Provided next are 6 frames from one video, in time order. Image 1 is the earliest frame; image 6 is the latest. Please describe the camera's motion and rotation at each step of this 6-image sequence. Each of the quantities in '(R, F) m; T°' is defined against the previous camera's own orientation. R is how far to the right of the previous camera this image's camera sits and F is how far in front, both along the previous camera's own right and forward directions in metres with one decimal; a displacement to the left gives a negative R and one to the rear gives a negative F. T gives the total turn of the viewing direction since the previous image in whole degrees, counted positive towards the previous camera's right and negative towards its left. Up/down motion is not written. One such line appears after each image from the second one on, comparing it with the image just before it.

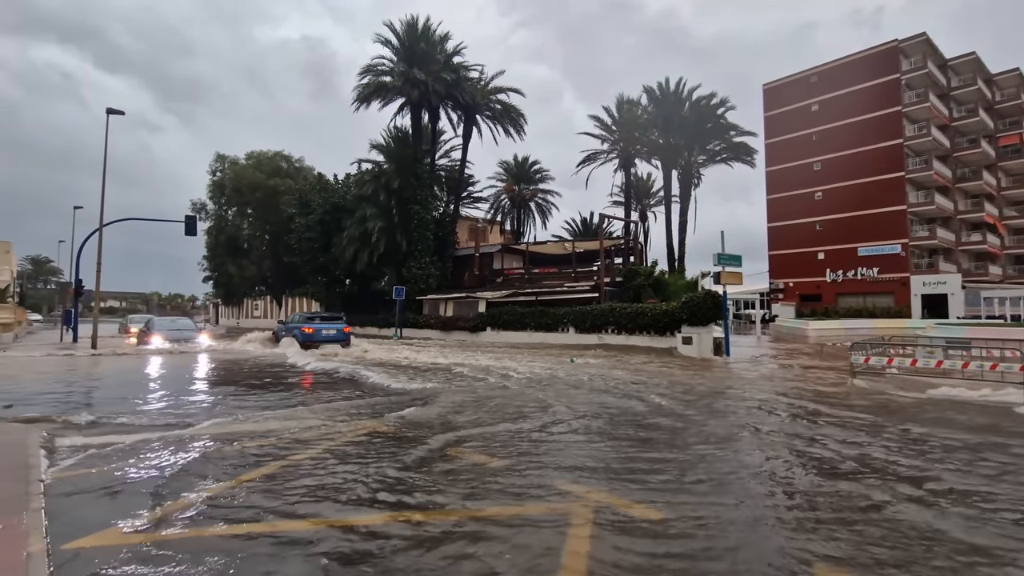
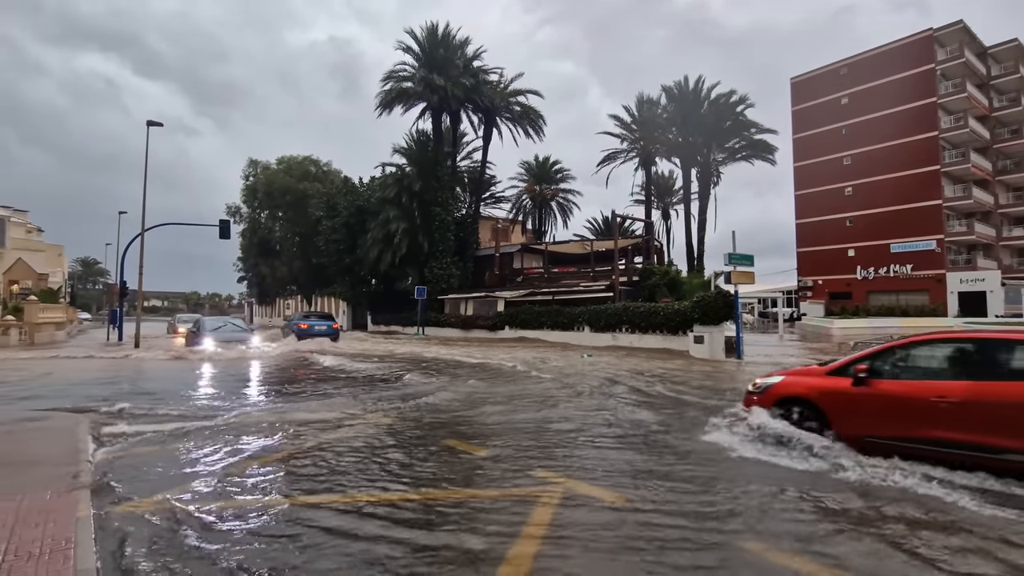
(+0.6, -0.6) m; -3°
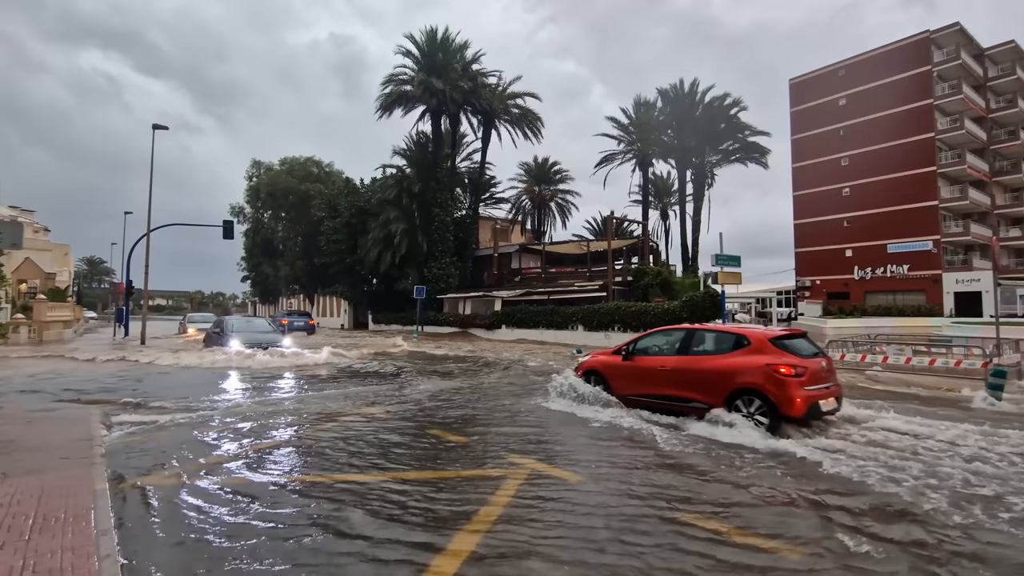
(+0.4, -0.7) m; 0°
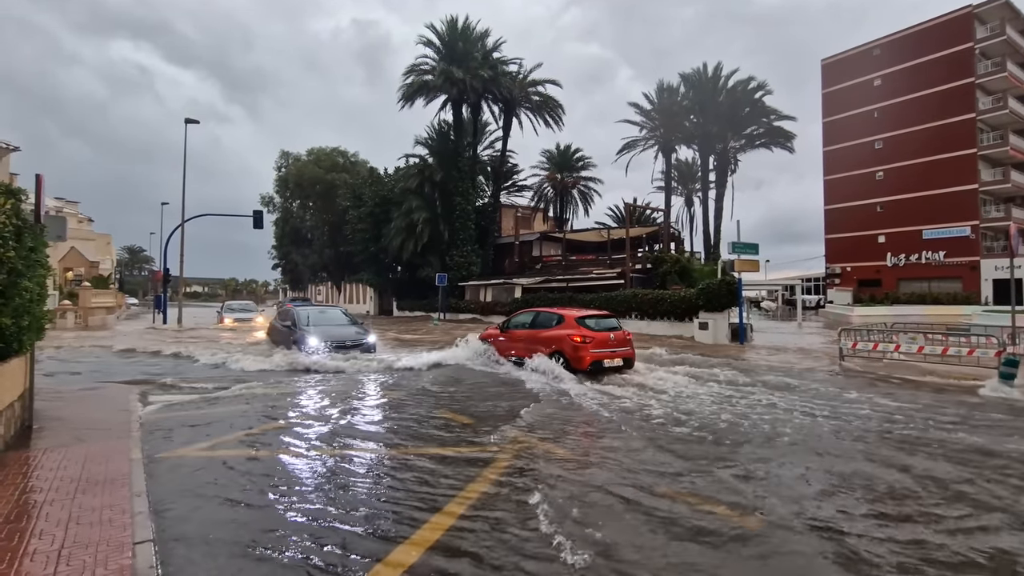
(+0.4, -0.4) m; -3°
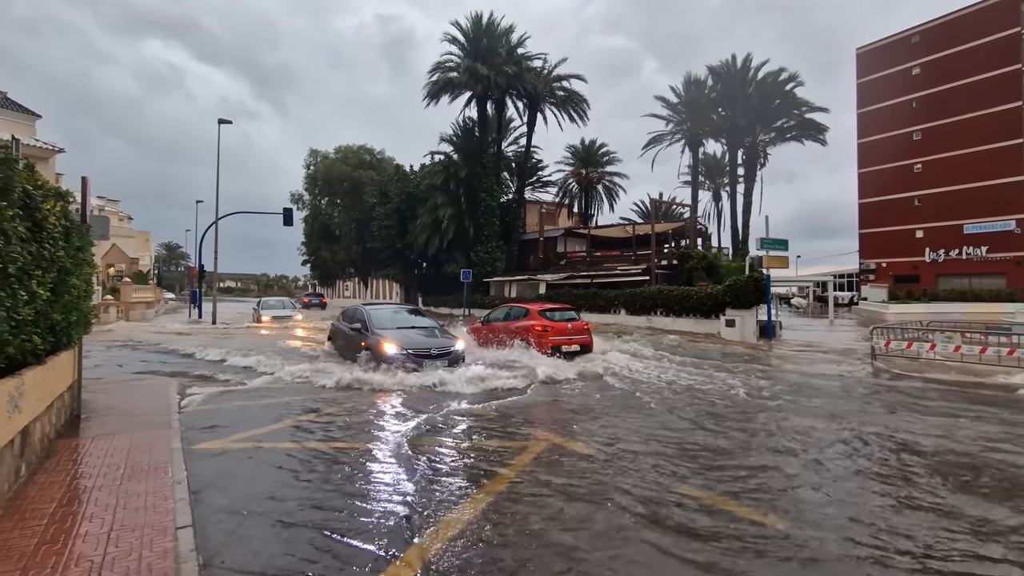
(0.0, -0.1) m; -3°
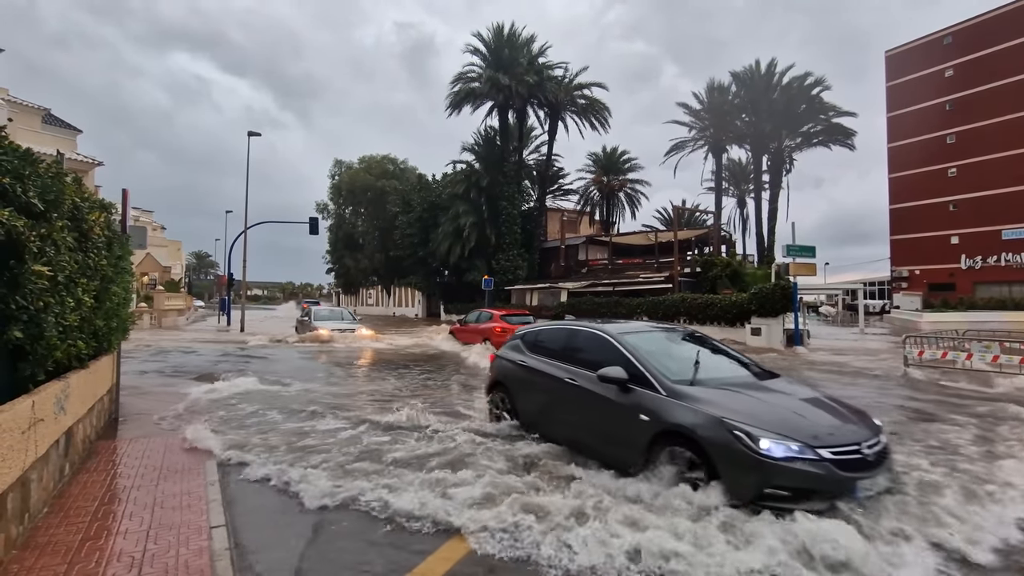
(0.0, -0.1) m; -2°
